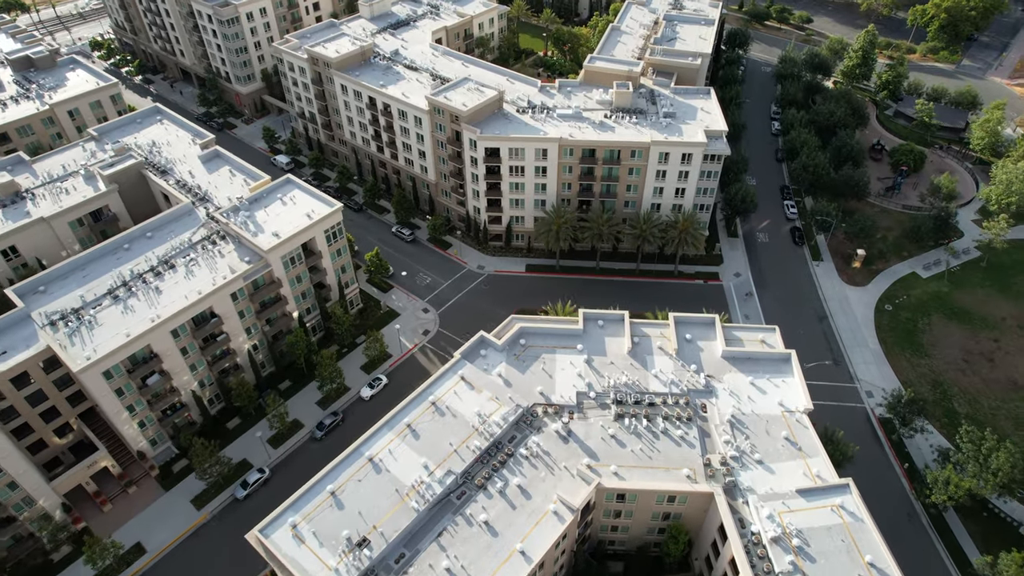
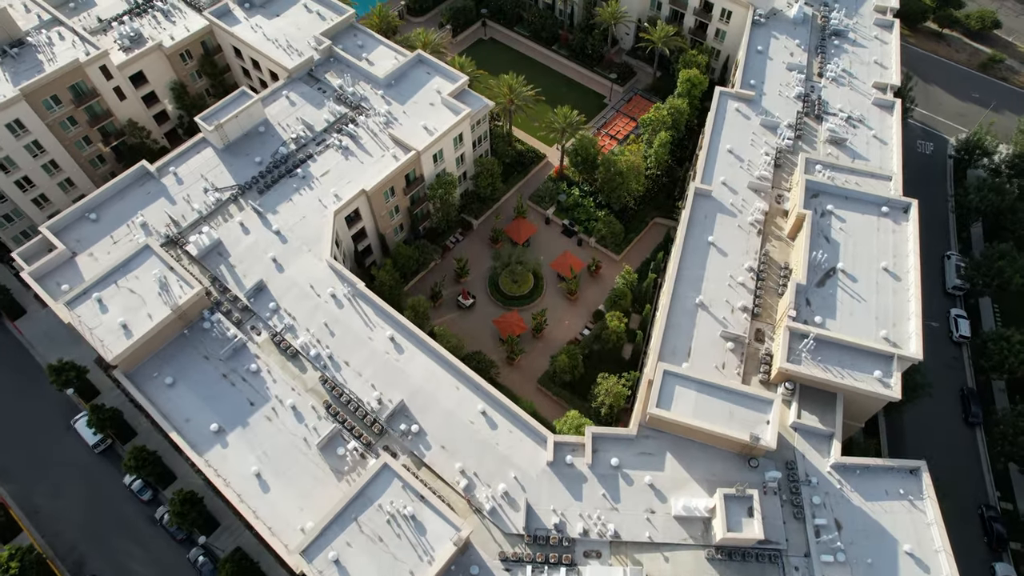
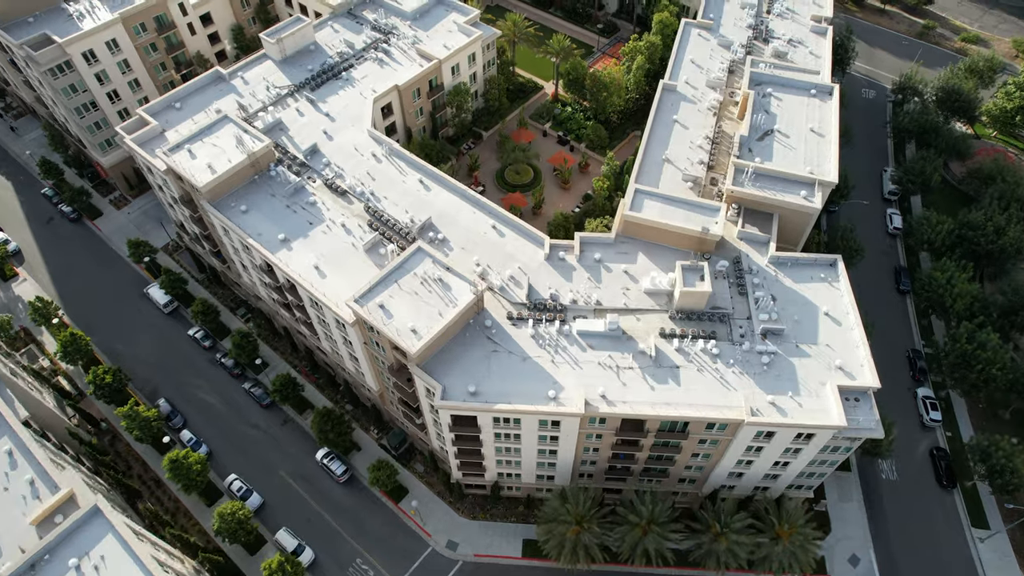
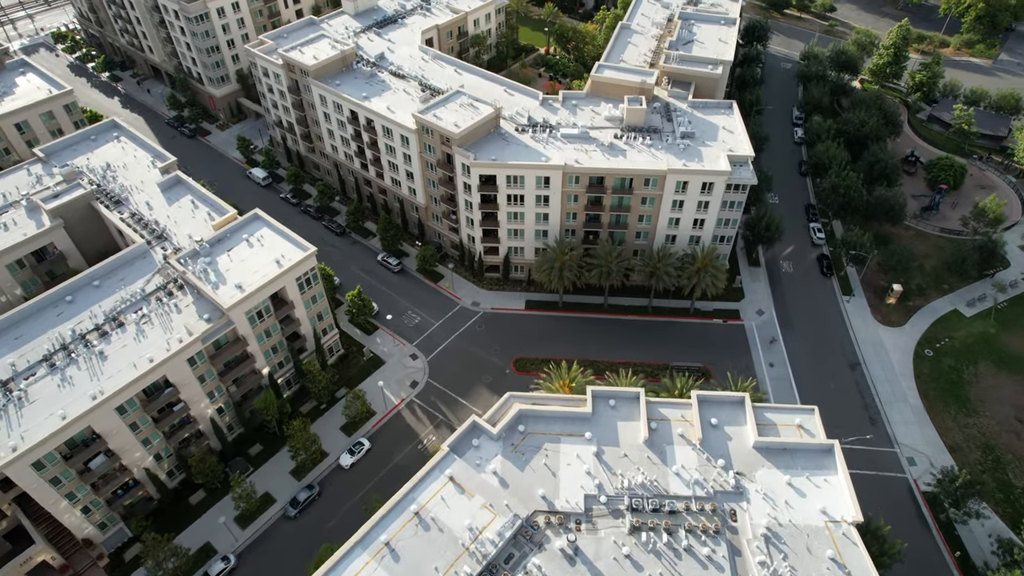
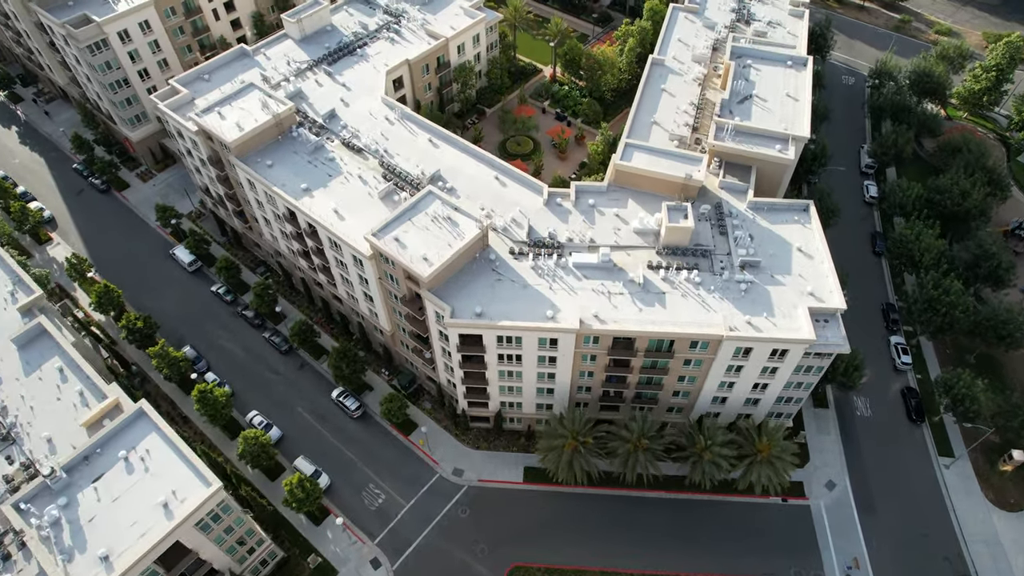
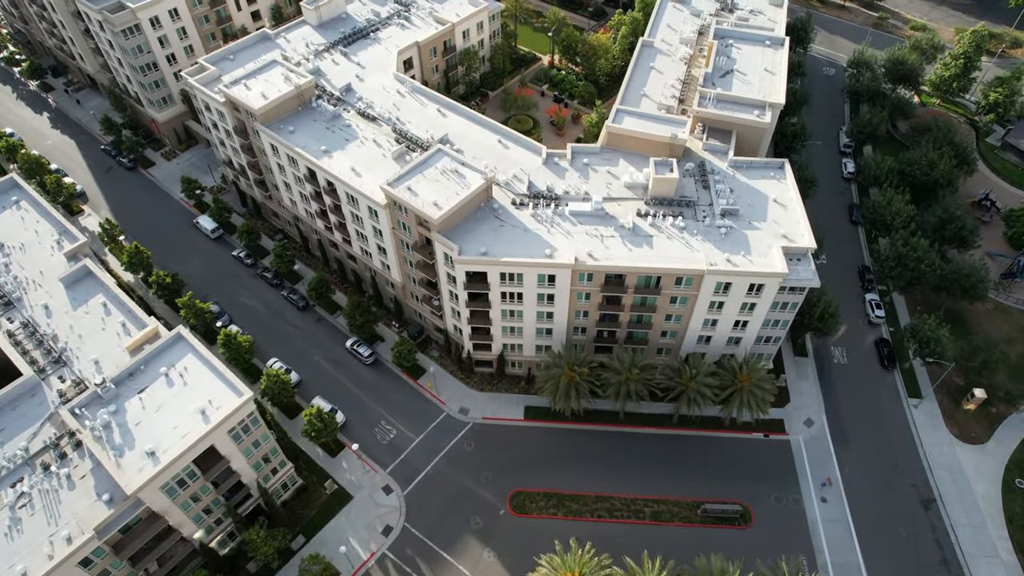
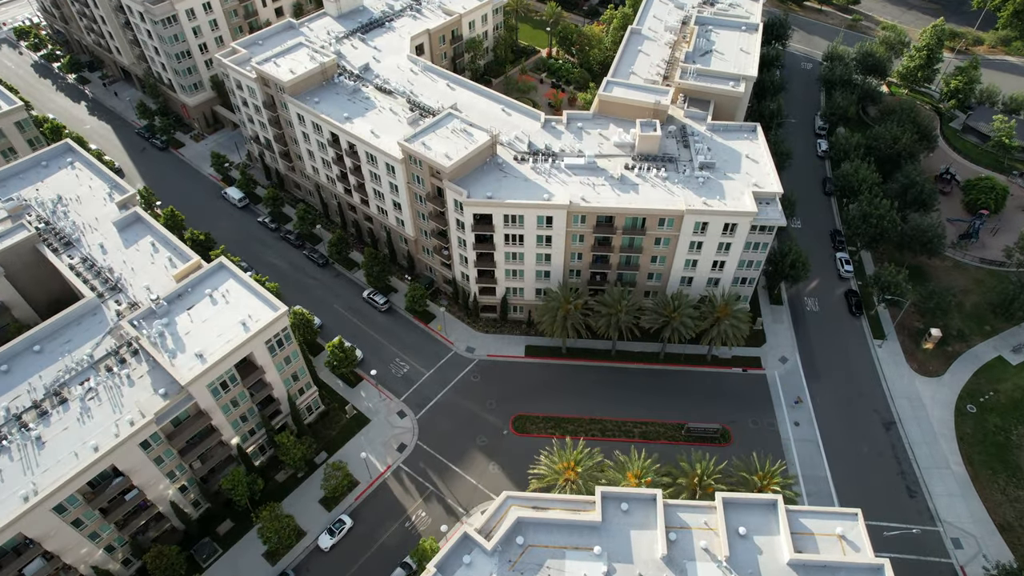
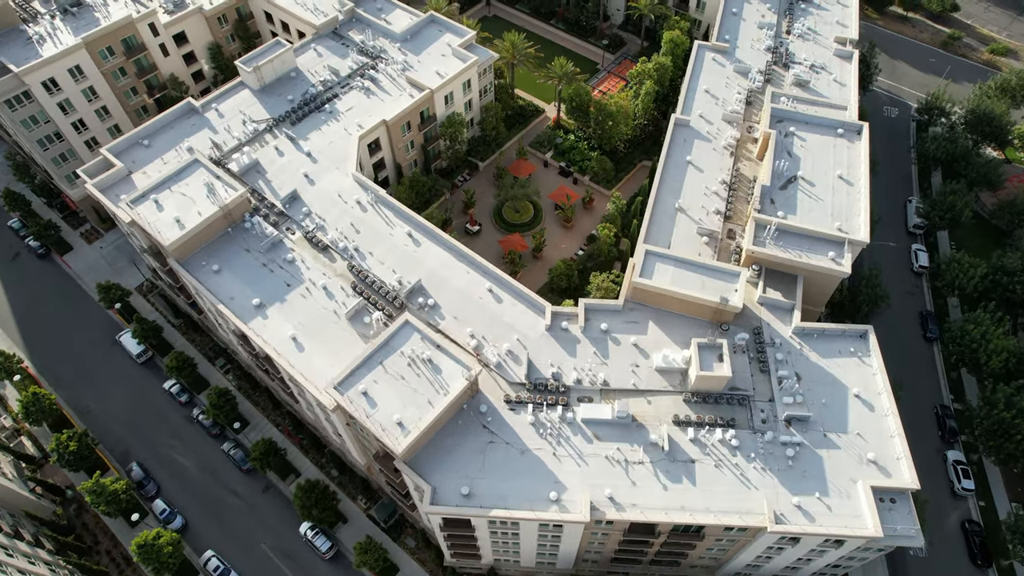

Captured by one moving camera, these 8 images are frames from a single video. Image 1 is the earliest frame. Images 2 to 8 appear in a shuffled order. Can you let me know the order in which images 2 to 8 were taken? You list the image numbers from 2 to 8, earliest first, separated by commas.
4, 7, 6, 5, 3, 8, 2
